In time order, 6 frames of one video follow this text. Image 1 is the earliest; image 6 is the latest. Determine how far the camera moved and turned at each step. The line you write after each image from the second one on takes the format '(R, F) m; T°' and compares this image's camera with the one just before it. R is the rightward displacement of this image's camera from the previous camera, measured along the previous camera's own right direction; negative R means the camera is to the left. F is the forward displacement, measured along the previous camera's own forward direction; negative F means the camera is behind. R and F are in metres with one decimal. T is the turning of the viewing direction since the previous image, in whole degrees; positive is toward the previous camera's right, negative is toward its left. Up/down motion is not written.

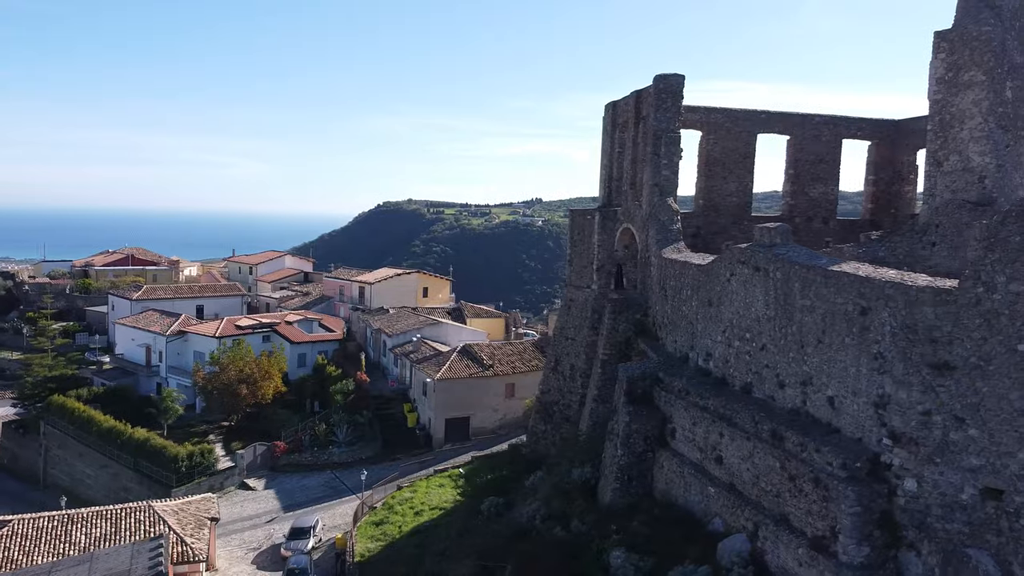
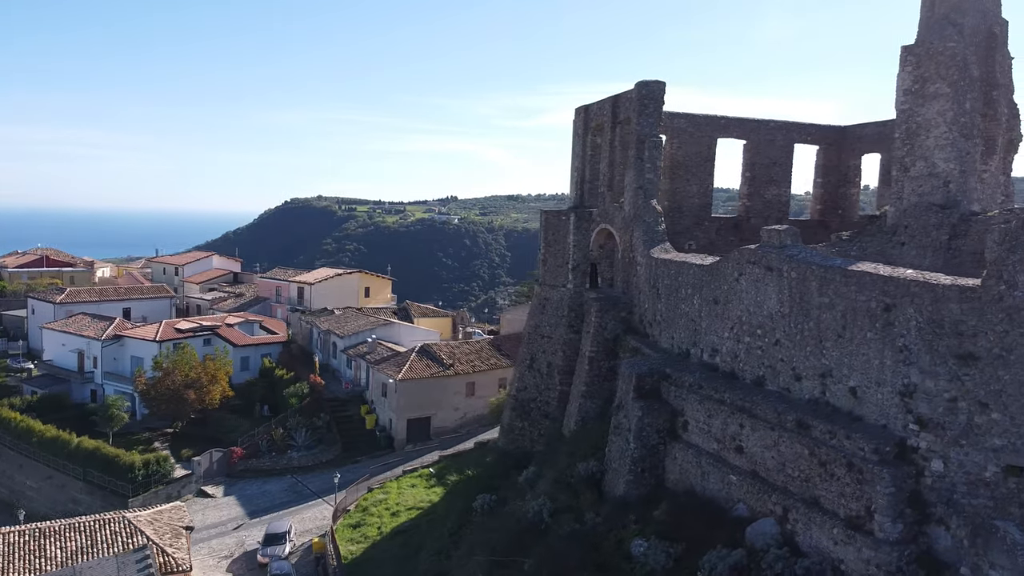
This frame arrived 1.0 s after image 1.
(-1.3, -0.2) m; +6°
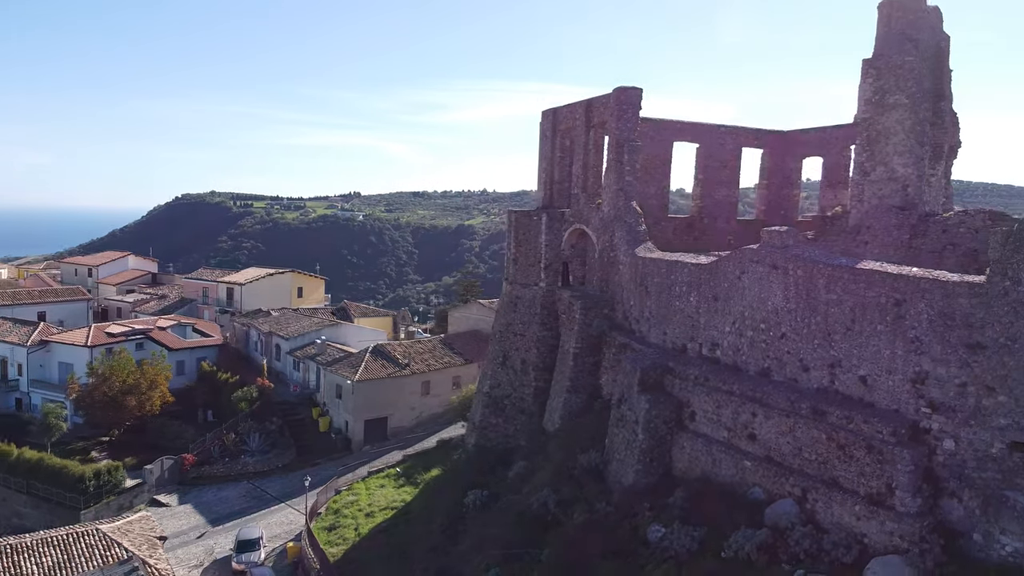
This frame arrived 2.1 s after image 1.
(-1.5, -0.2) m; +7°
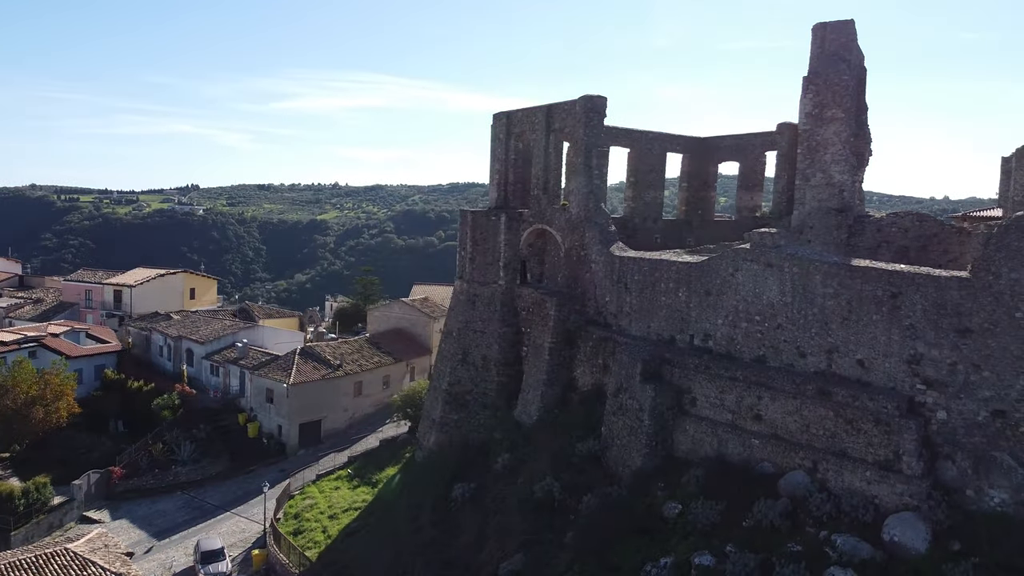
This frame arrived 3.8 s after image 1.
(-2.3, -0.3) m; +11°
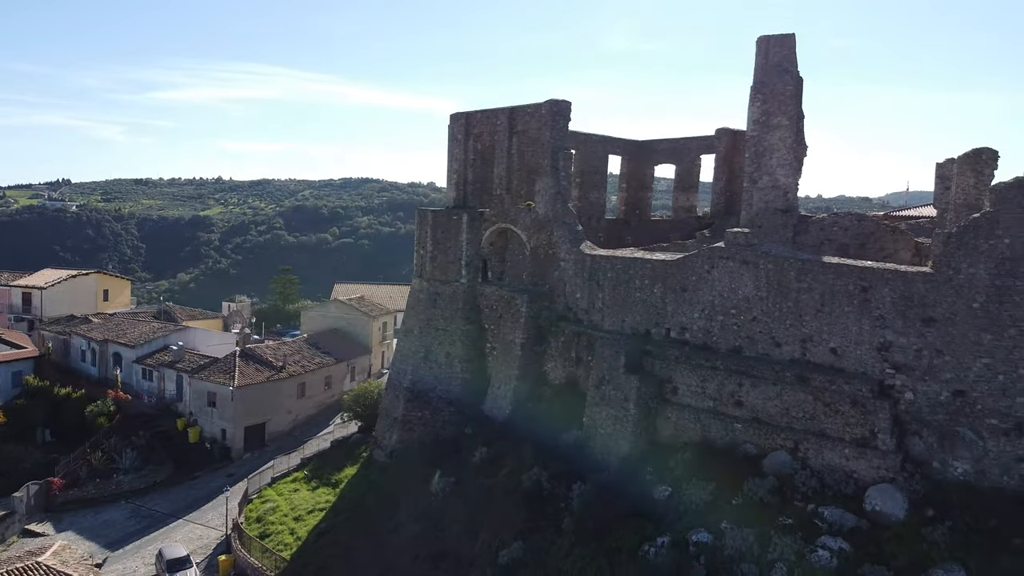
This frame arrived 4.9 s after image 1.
(-1.5, -0.3) m; +8°
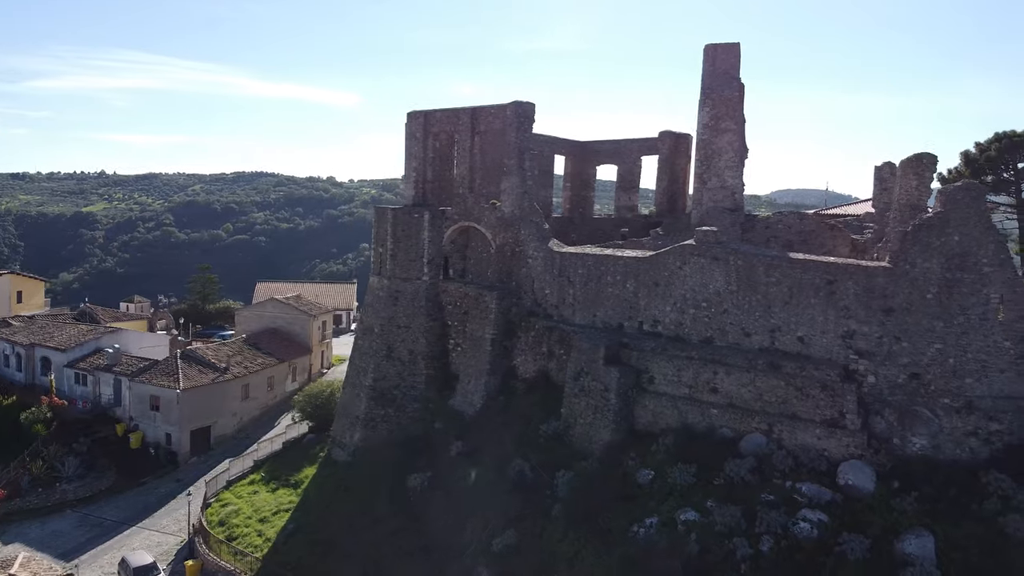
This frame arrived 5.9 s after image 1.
(-1.3, -0.3) m; +7°
